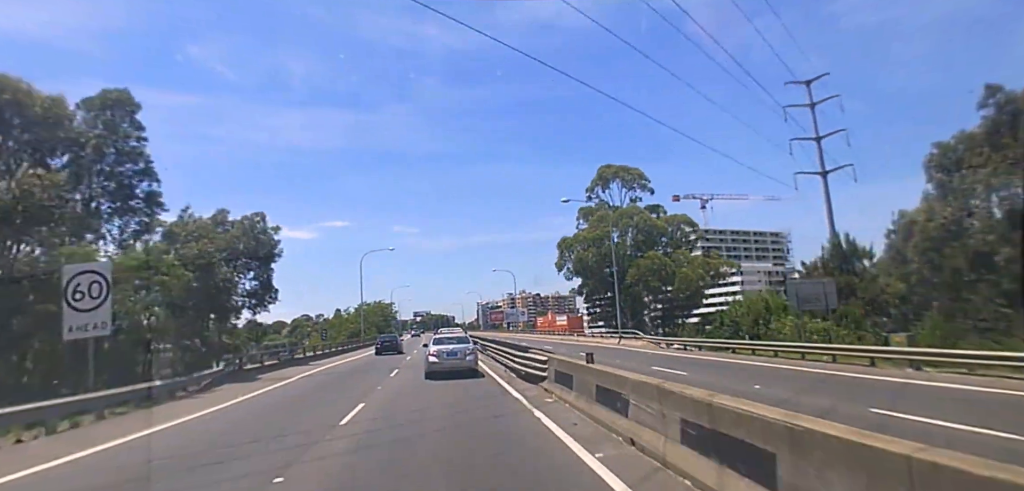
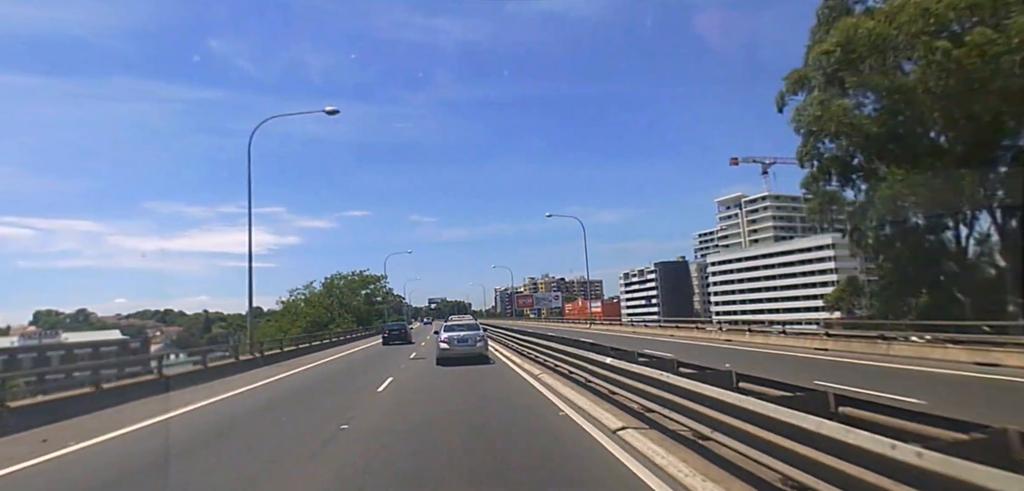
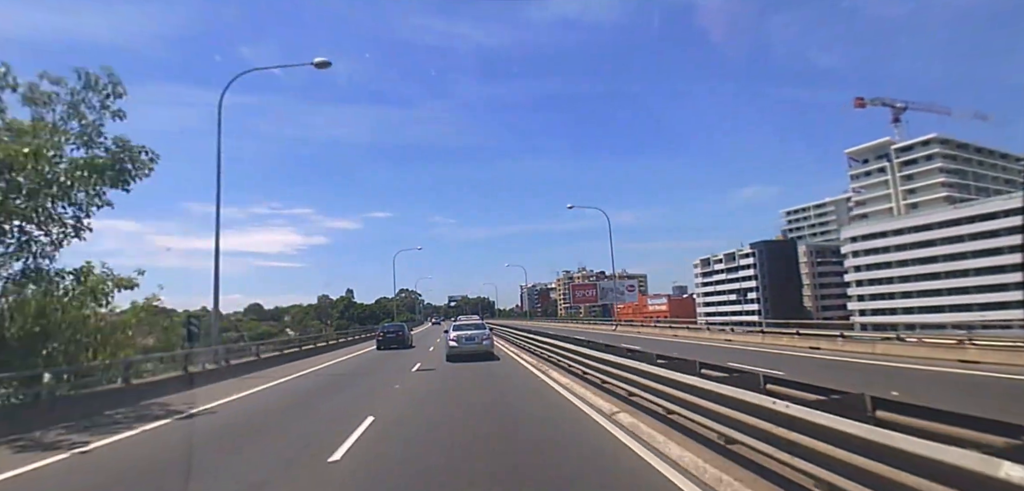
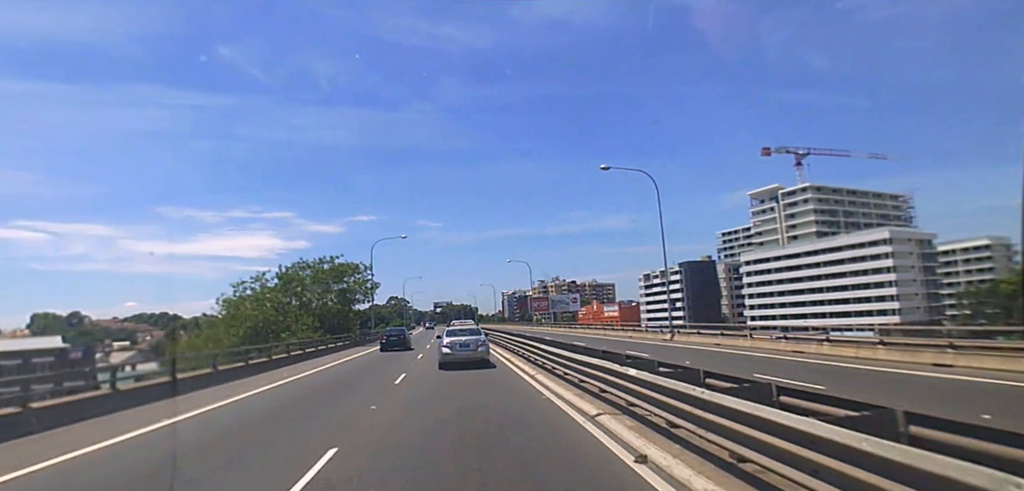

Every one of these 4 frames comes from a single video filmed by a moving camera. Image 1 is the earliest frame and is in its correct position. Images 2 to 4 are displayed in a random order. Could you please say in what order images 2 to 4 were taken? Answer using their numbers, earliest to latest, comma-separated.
2, 4, 3
